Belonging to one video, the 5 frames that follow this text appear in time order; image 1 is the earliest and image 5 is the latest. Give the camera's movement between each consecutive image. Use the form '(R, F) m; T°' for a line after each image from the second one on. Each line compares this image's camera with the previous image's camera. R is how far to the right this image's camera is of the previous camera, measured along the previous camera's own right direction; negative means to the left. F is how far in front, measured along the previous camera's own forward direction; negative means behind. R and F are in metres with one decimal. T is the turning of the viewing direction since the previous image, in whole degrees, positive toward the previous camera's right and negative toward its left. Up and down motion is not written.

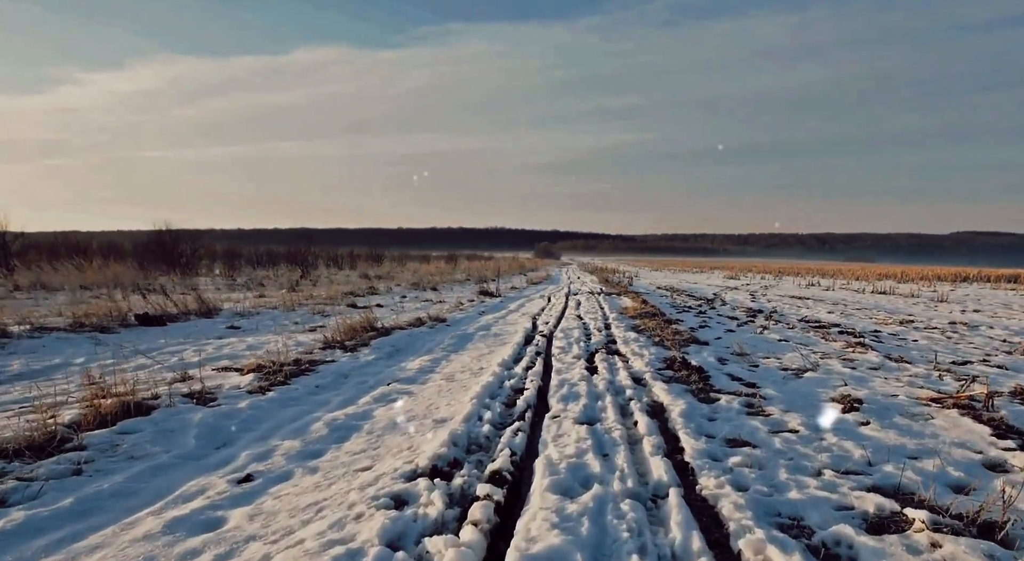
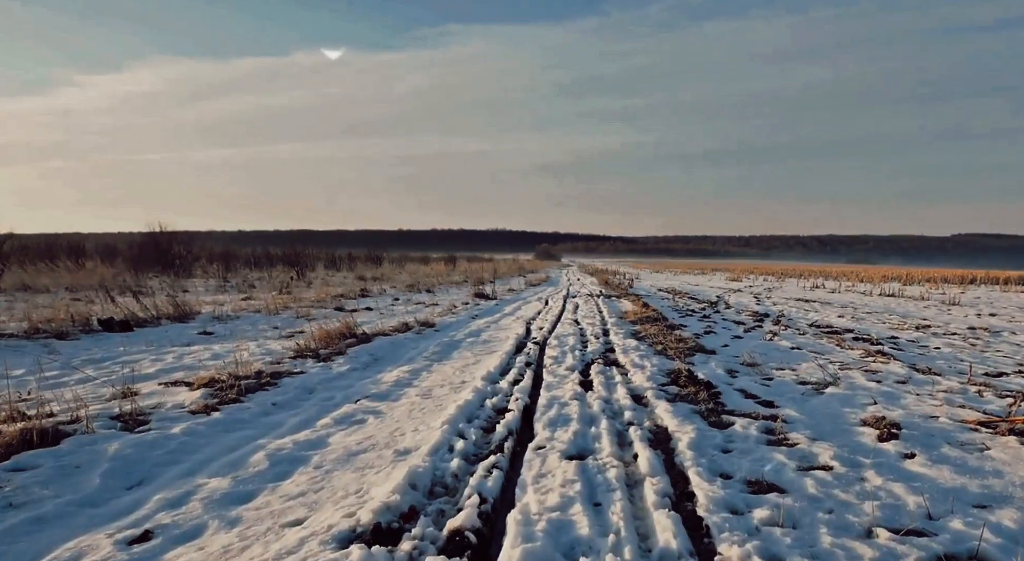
(+0.2, +0.9) m; 0°
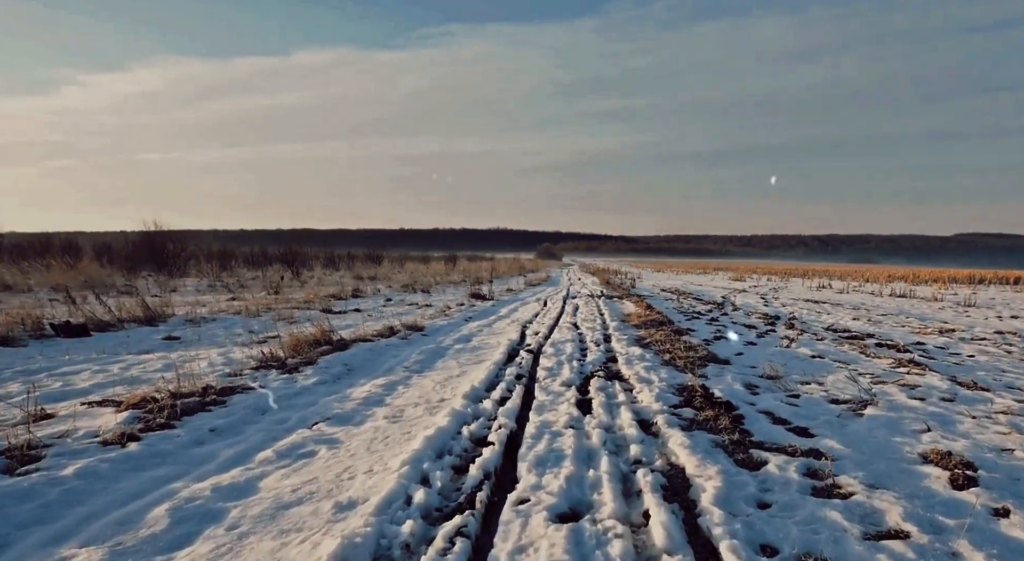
(+0.2, +1.1) m; 0°
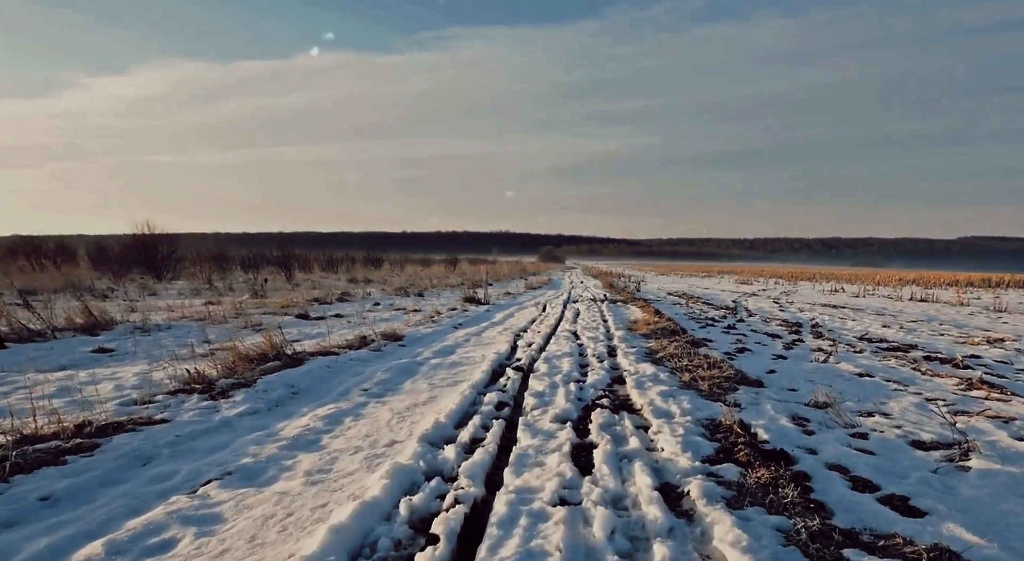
(+0.3, +1.7) m; 0°
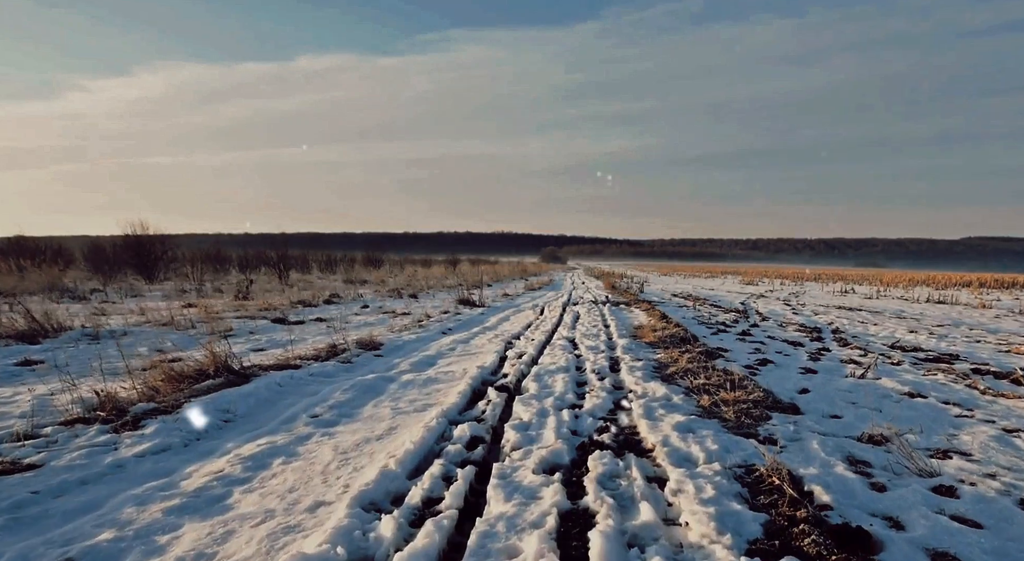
(+0.3, +1.3) m; 0°
